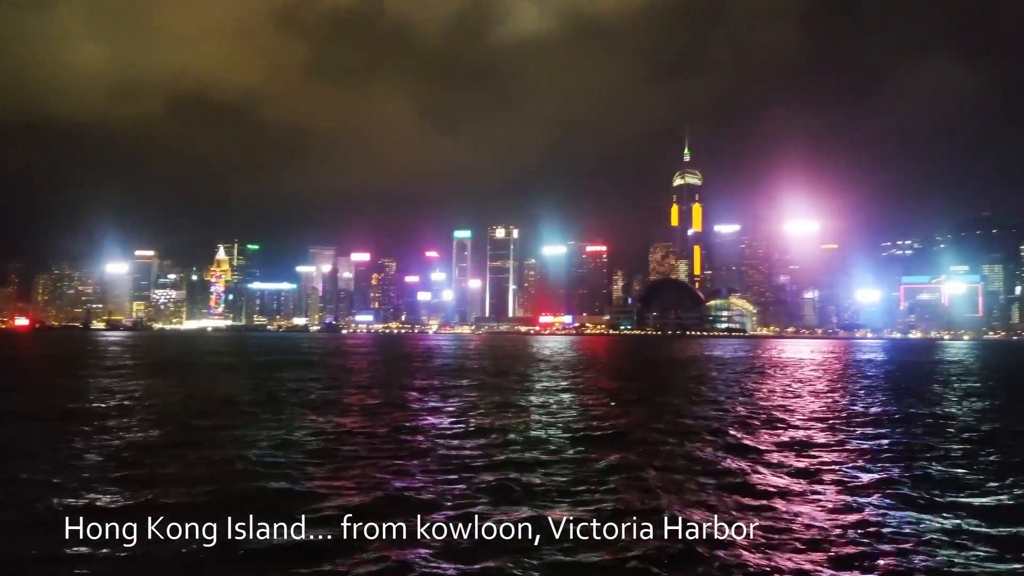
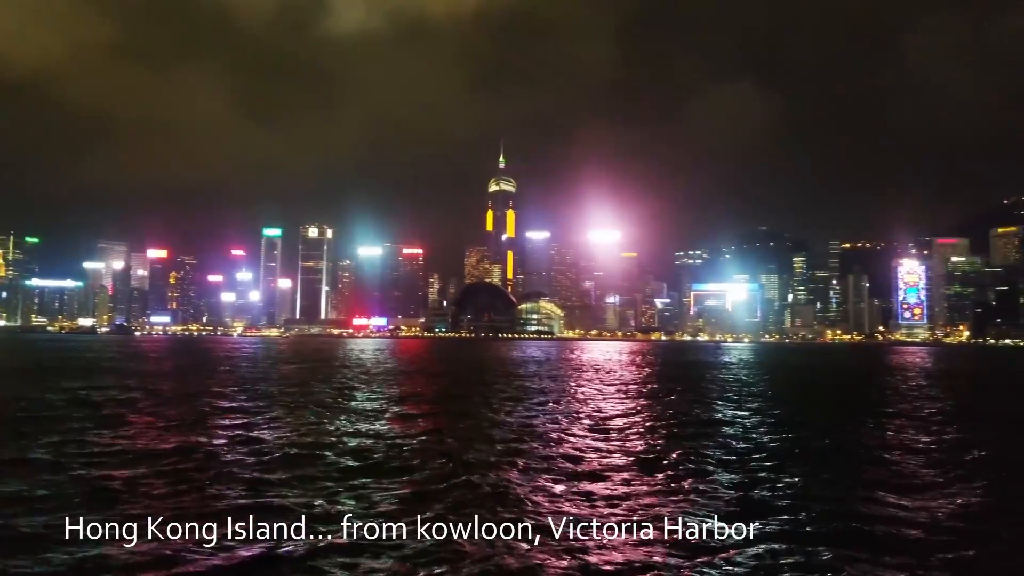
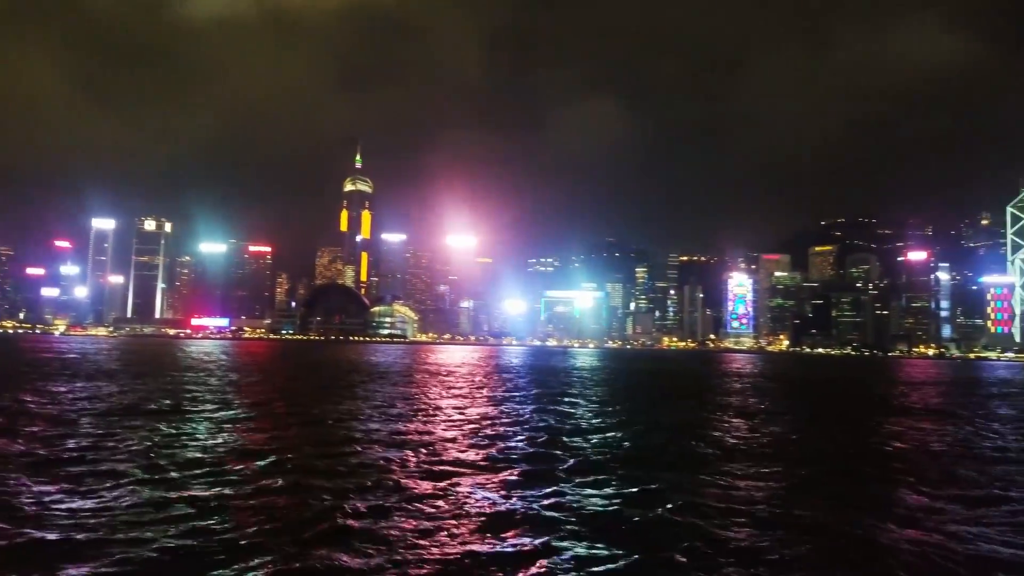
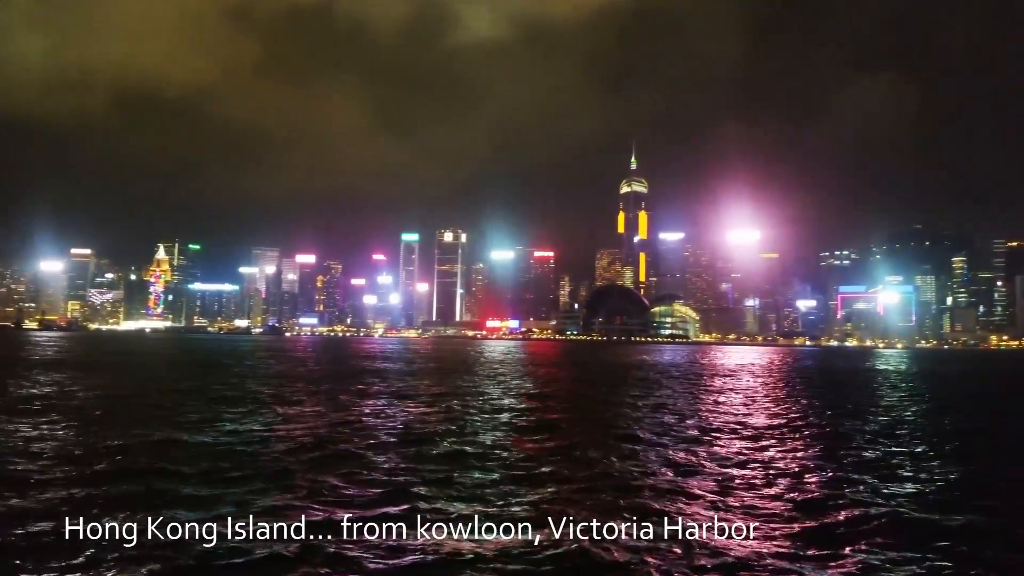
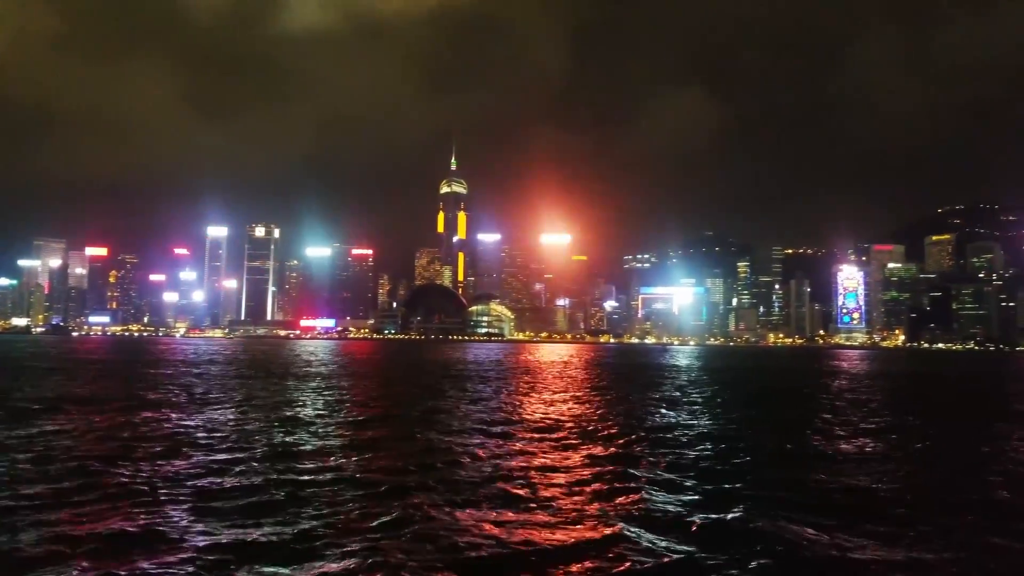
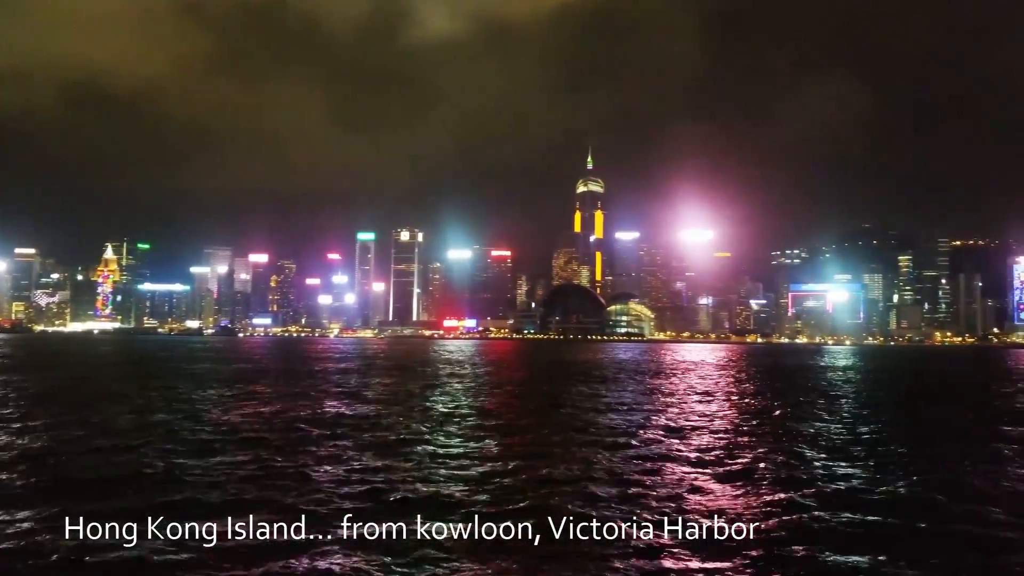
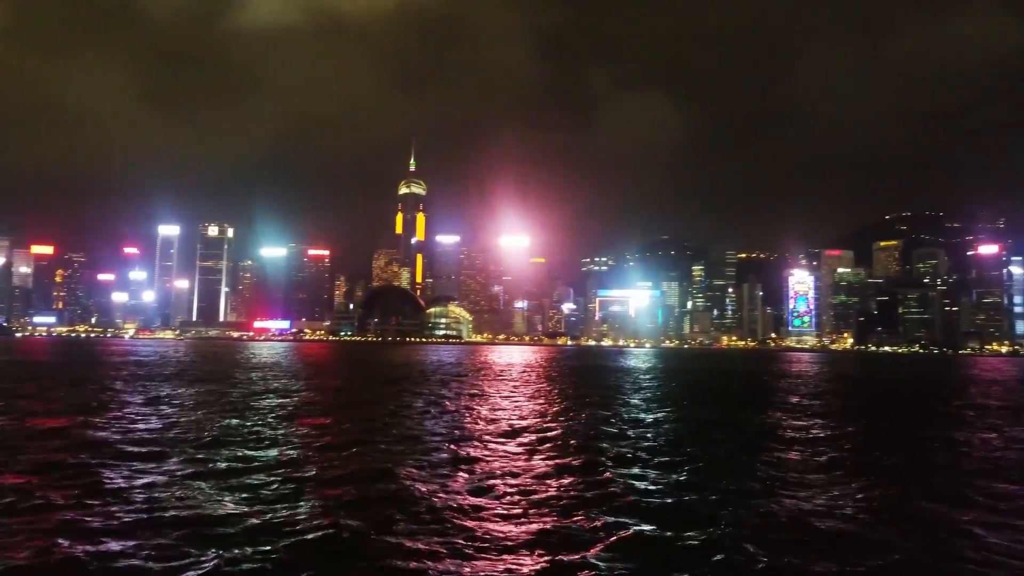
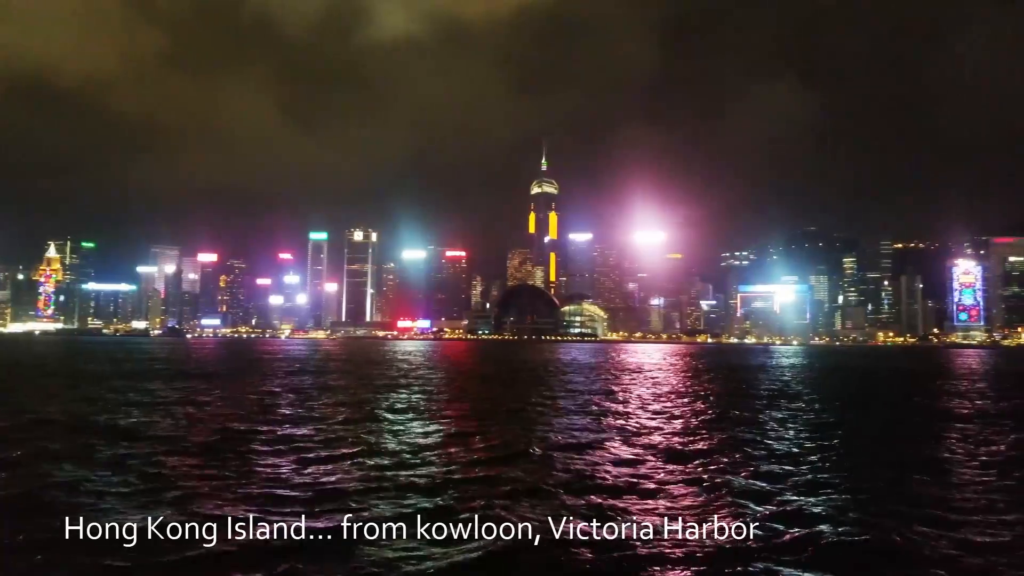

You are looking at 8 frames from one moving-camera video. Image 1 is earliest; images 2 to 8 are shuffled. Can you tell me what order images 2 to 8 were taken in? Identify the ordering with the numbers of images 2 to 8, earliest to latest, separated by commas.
4, 6, 8, 2, 5, 7, 3
